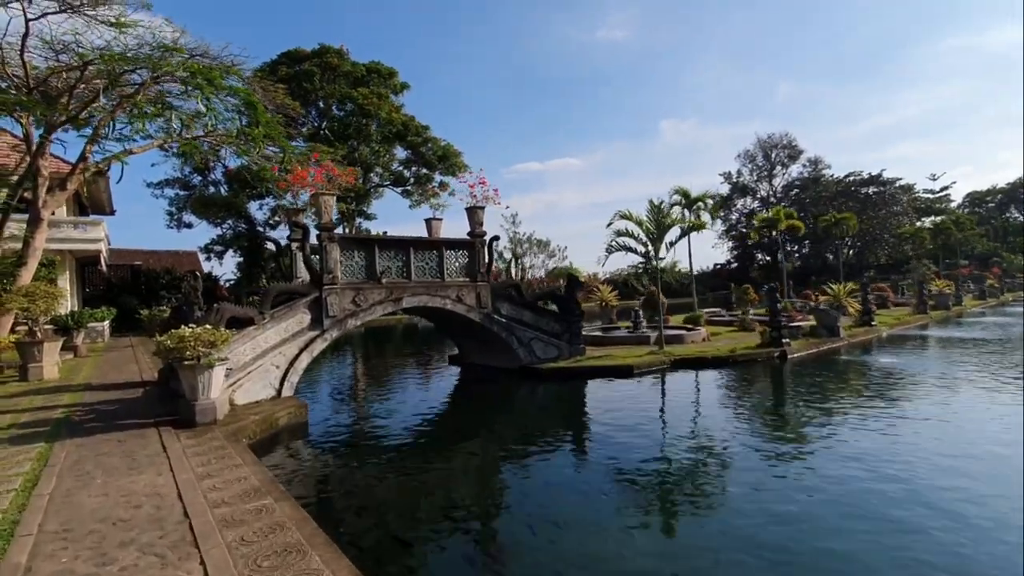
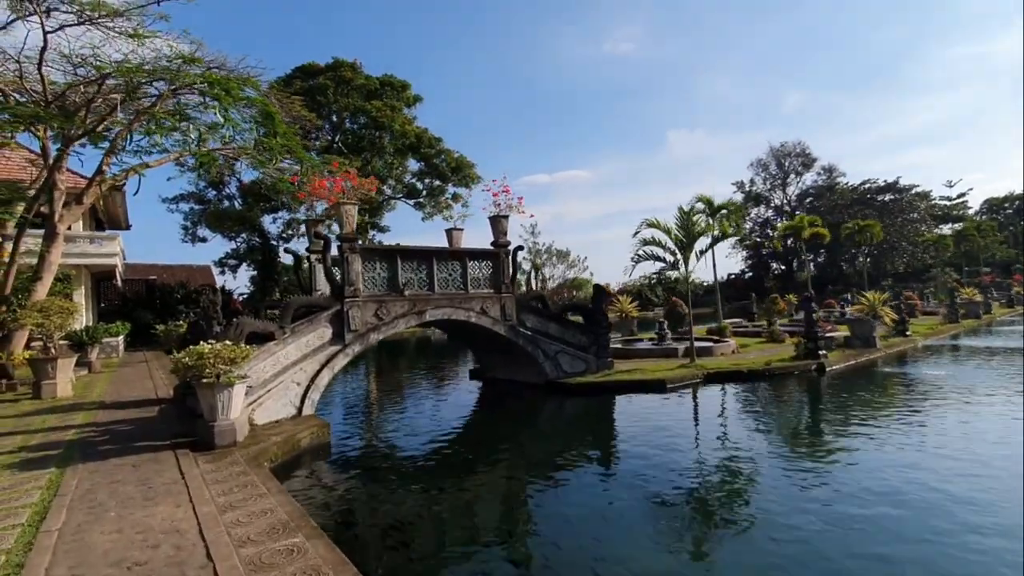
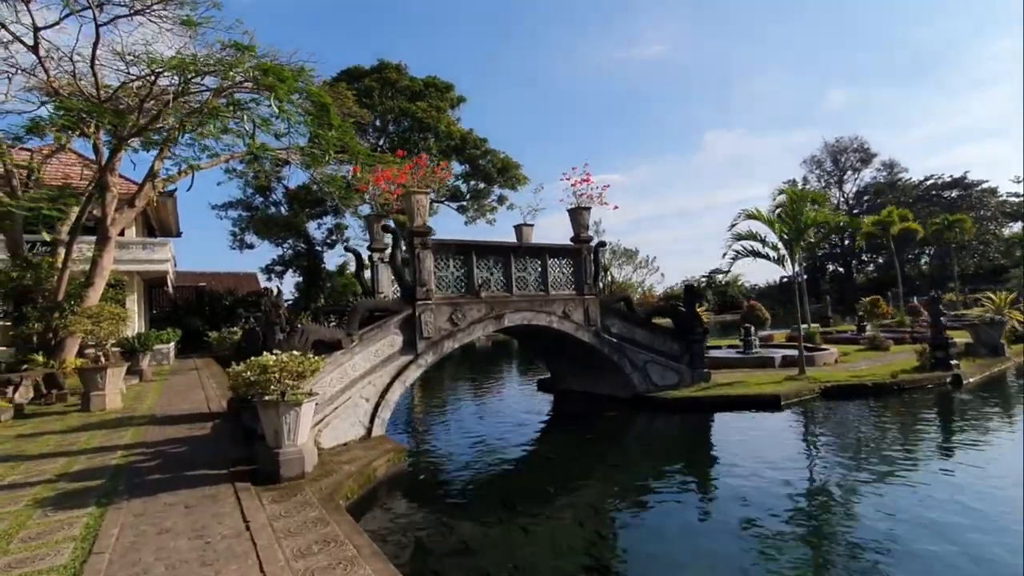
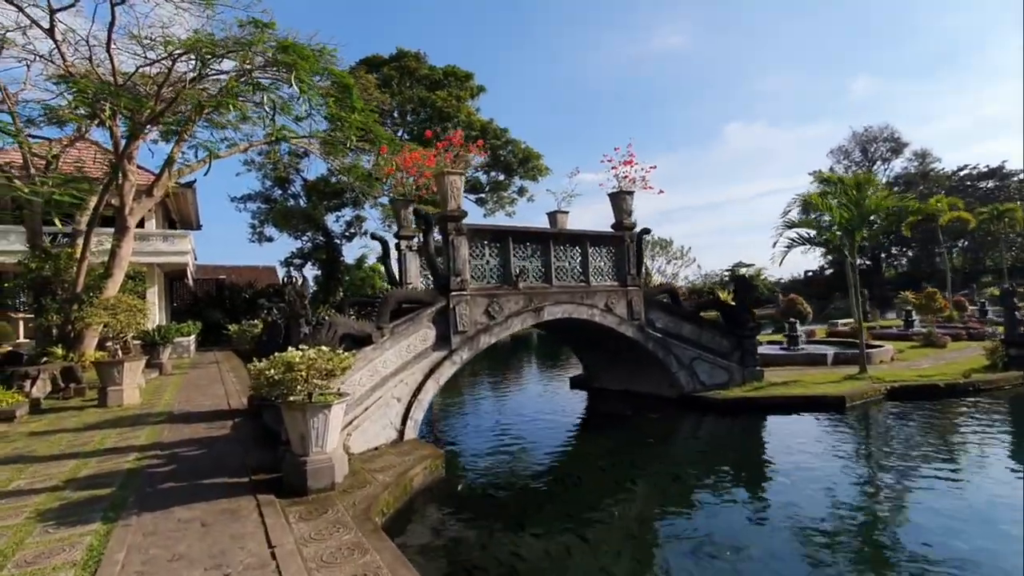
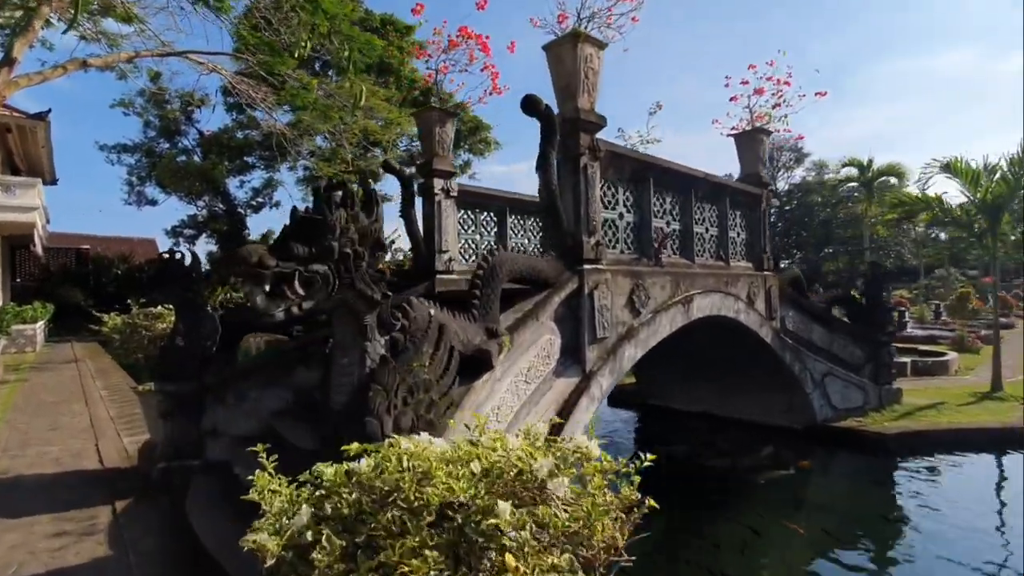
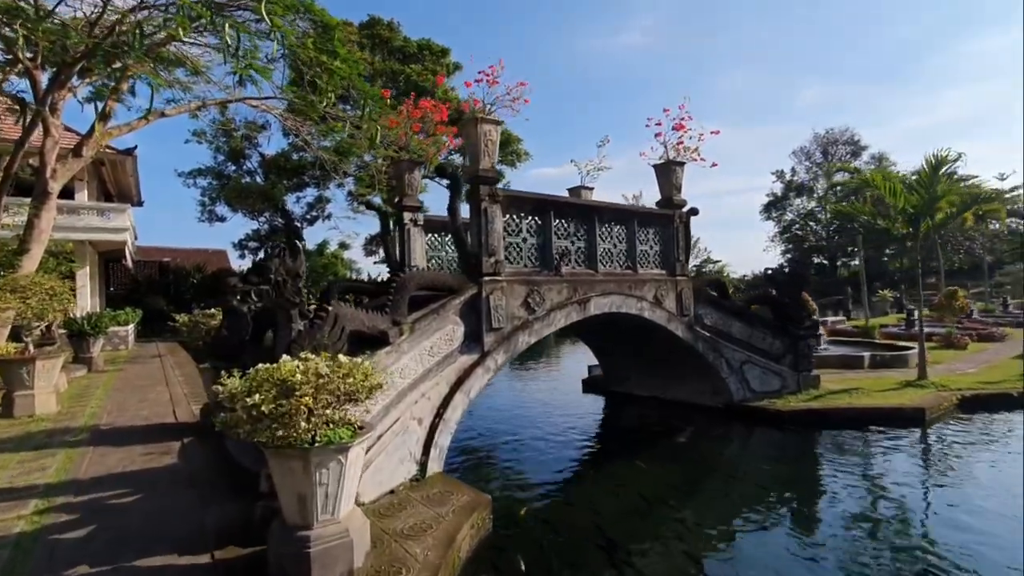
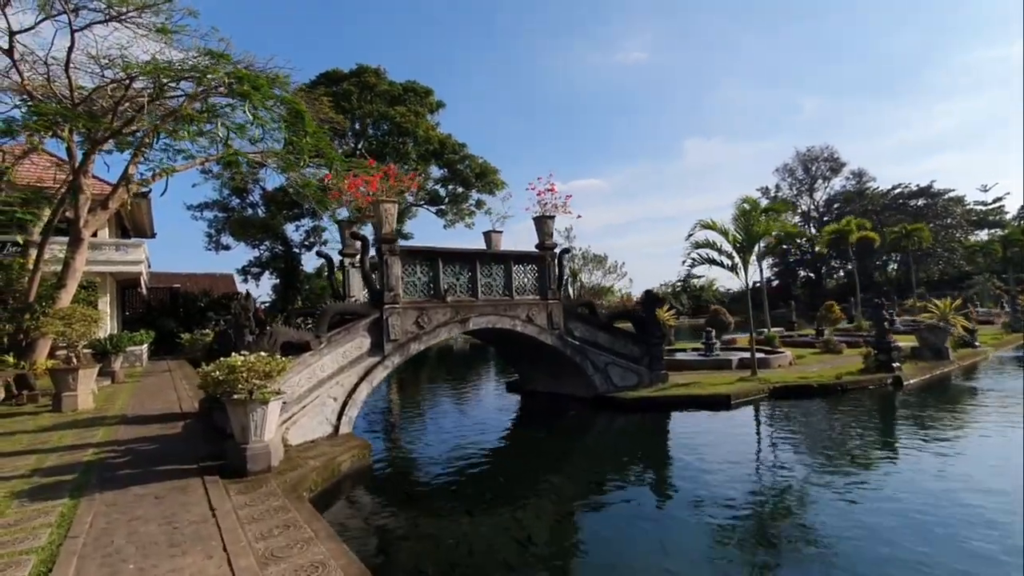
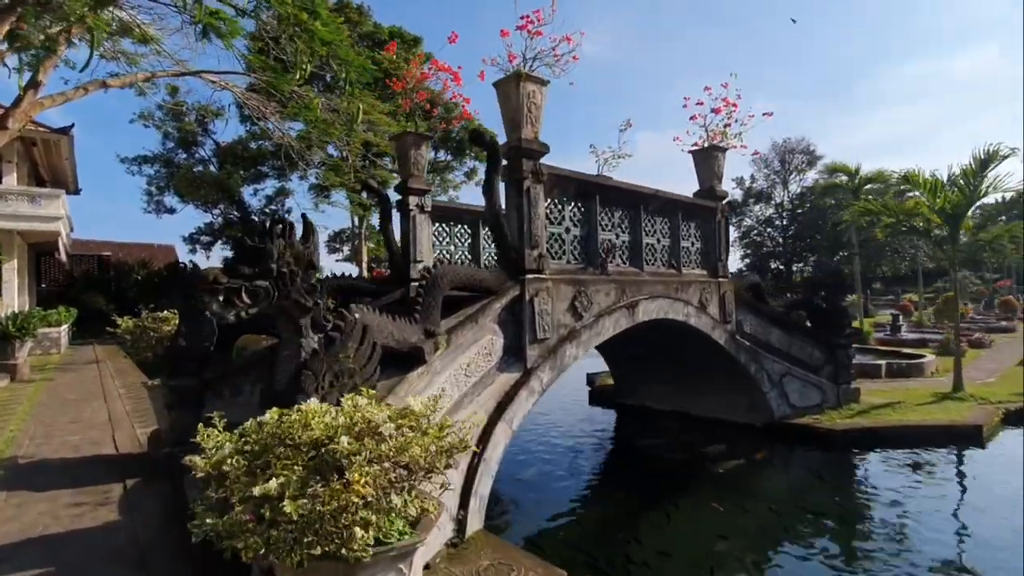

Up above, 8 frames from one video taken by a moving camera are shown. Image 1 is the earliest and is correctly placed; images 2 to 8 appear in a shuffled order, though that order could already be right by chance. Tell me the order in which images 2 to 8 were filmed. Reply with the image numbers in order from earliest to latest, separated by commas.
2, 7, 3, 4, 6, 8, 5
